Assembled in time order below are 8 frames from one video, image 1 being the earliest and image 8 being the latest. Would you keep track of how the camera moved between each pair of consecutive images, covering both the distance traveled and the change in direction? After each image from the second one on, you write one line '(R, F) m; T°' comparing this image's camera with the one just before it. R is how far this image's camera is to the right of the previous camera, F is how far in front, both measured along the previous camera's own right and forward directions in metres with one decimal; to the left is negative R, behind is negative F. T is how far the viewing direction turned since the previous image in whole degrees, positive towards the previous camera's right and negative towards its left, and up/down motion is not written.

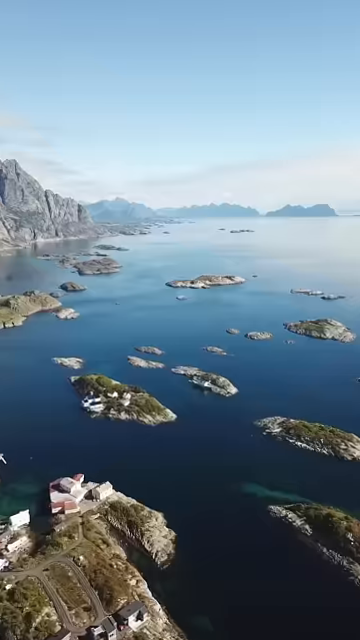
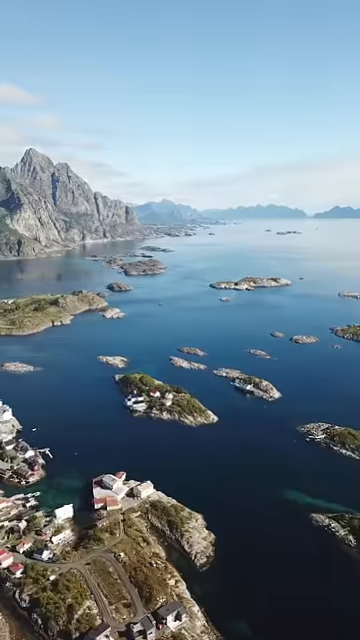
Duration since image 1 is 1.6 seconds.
(-0.7, 0.0) m; -5°
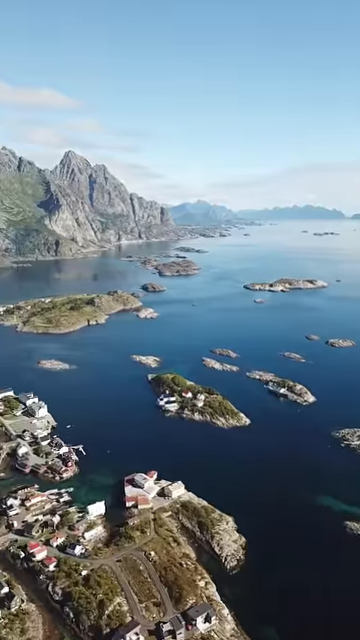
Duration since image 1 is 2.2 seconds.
(-0.5, 0.0) m; -4°
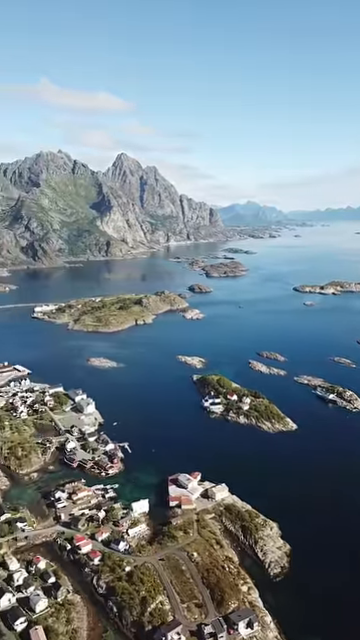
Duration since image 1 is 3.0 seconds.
(-0.8, 0.0) m; -5°
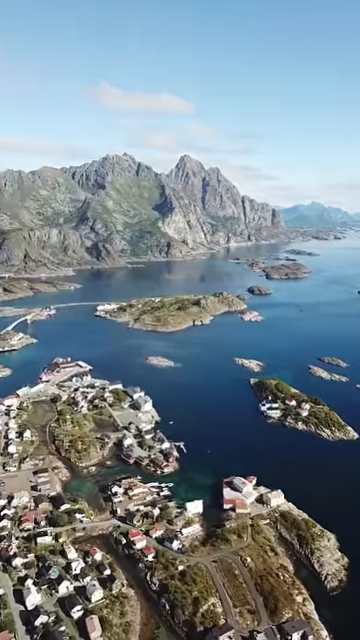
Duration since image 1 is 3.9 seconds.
(-1.0, 0.0) m; -7°
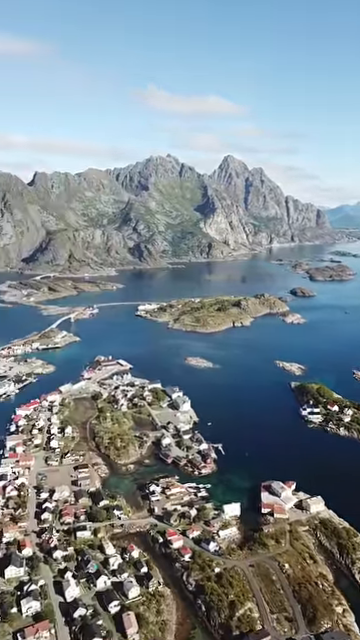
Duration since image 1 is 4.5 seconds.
(-0.7, 0.0) m; -4°
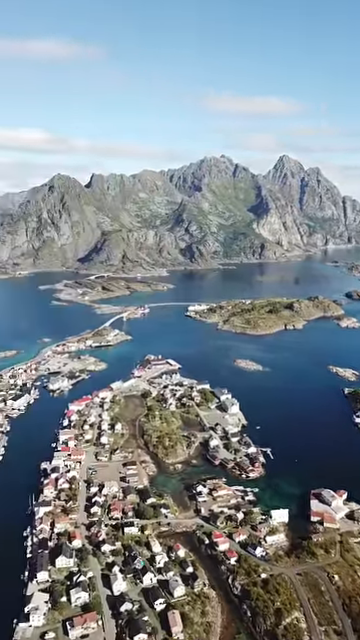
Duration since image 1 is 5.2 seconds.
(-0.9, 0.0) m; -6°
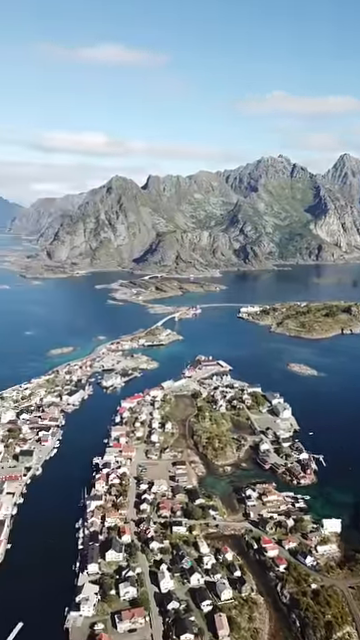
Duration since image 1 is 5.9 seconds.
(-0.5, 0.0) m; -6°
